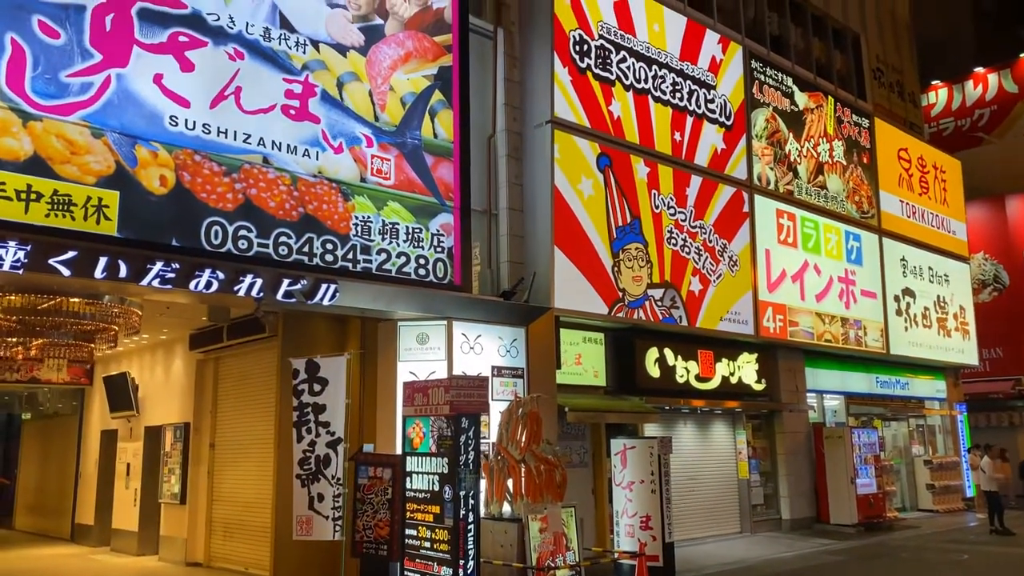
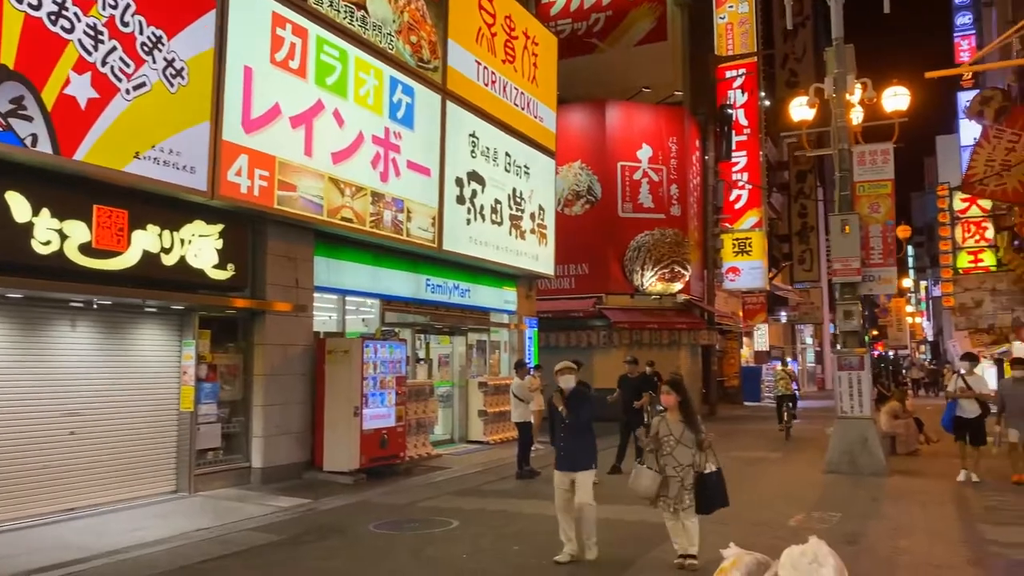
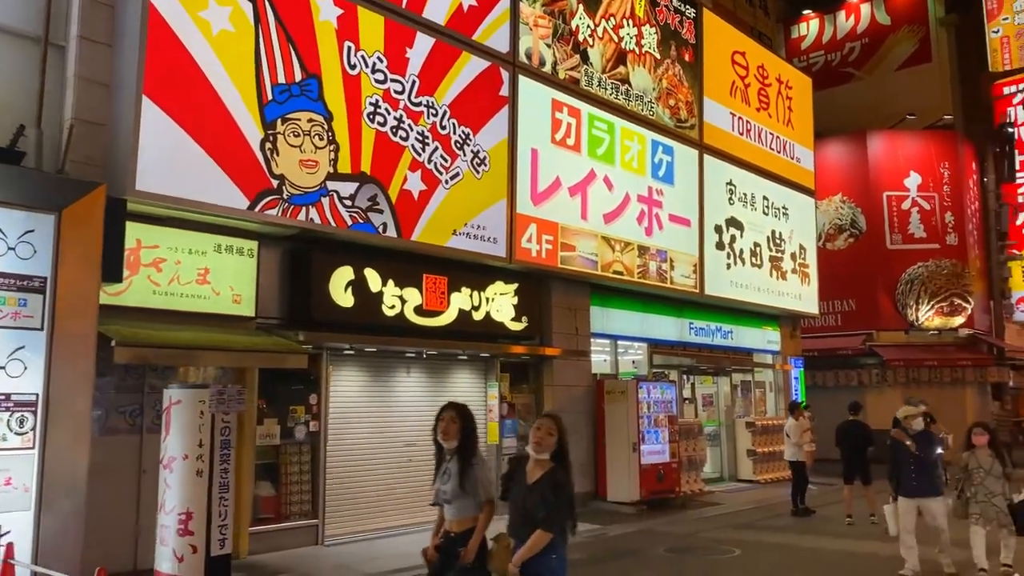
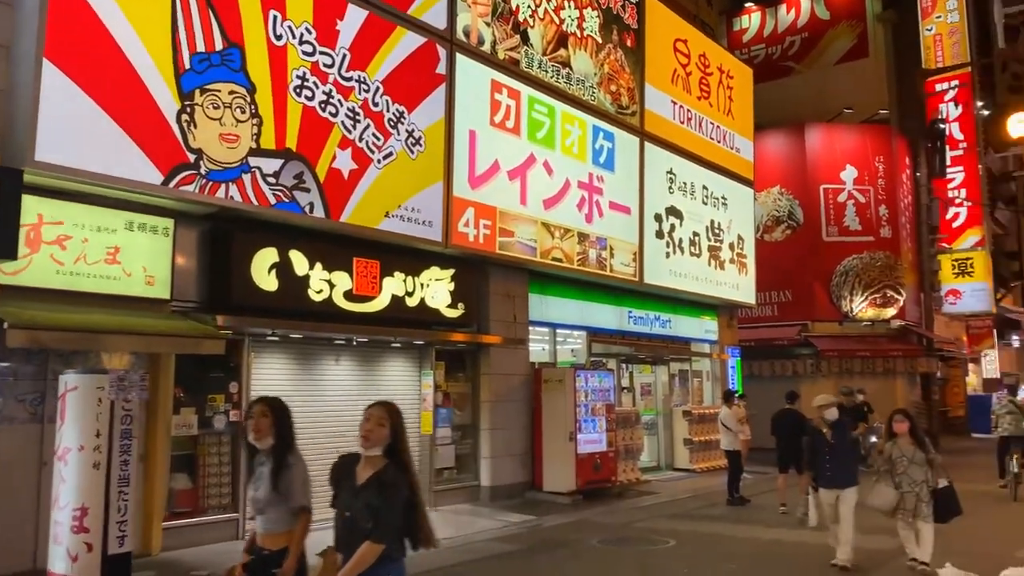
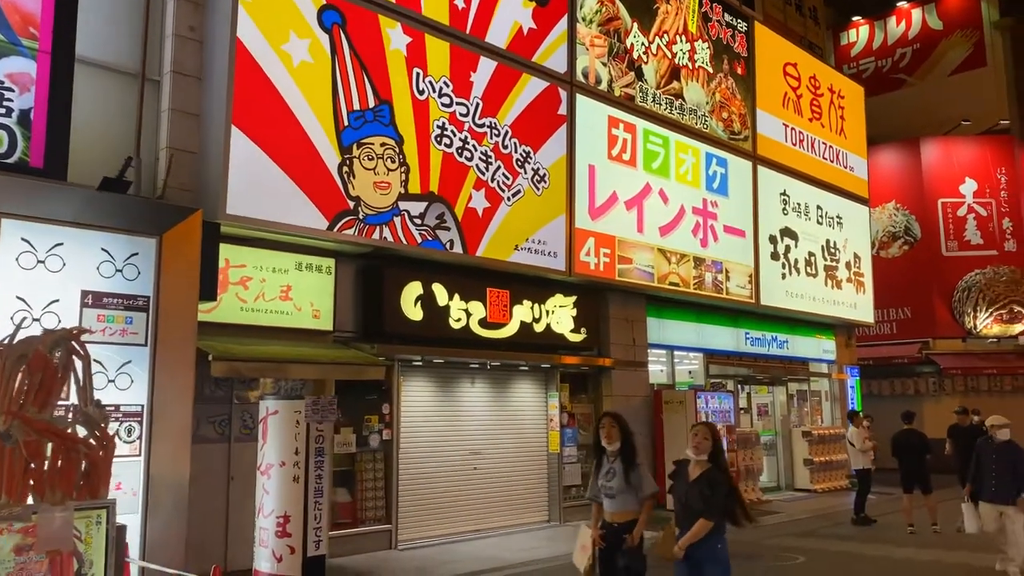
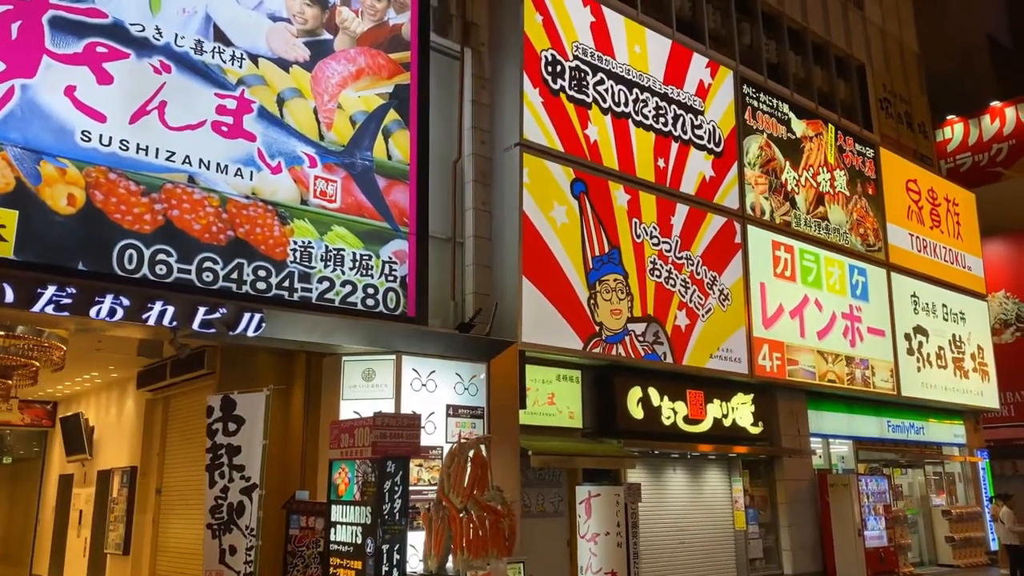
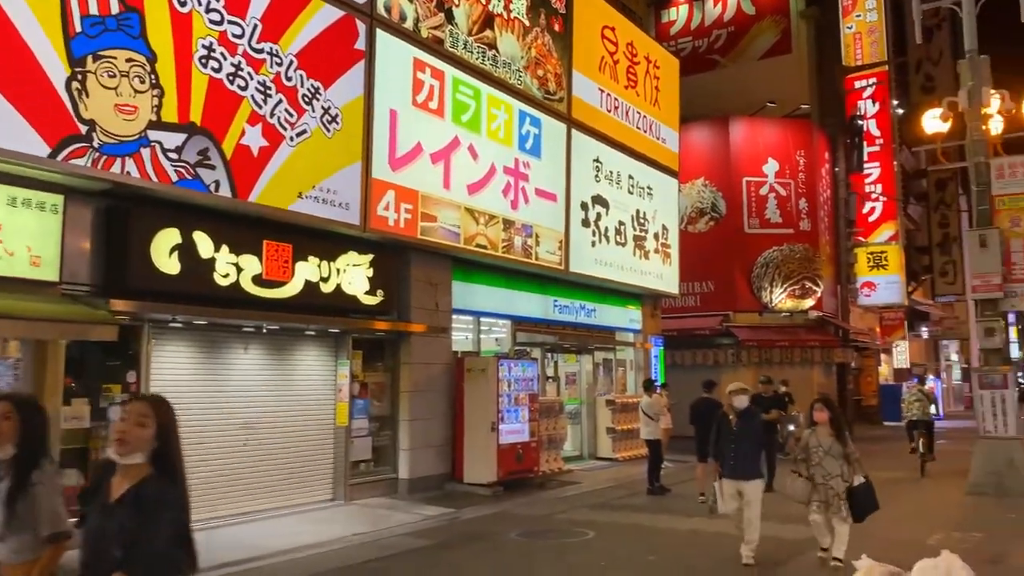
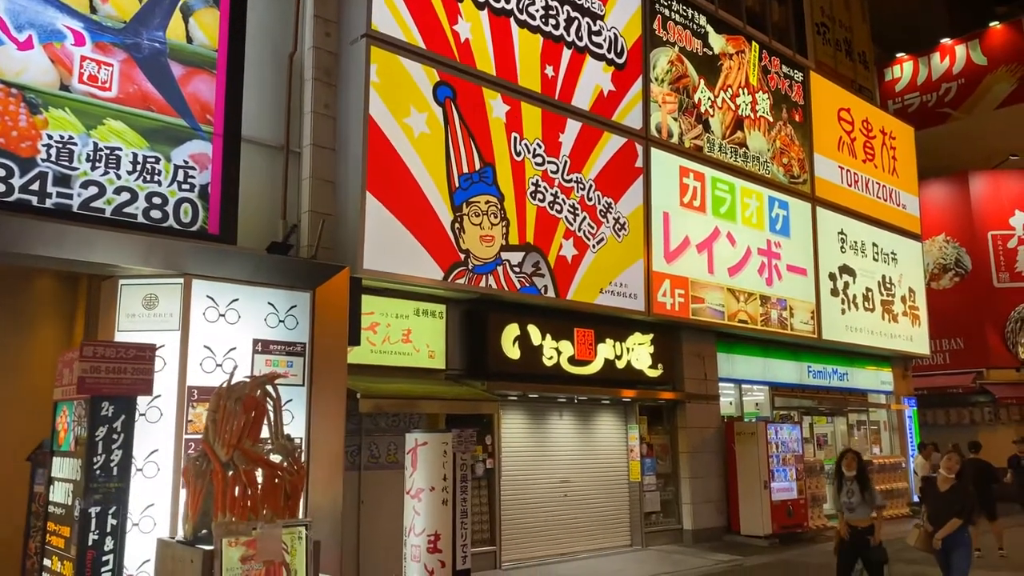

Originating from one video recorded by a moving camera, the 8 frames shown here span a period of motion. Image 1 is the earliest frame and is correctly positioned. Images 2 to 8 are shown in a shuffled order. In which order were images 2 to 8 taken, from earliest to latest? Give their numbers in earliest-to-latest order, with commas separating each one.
6, 8, 5, 3, 4, 7, 2
